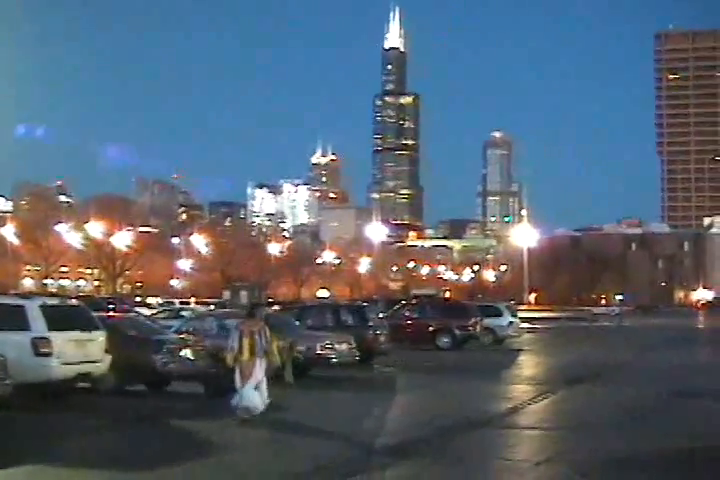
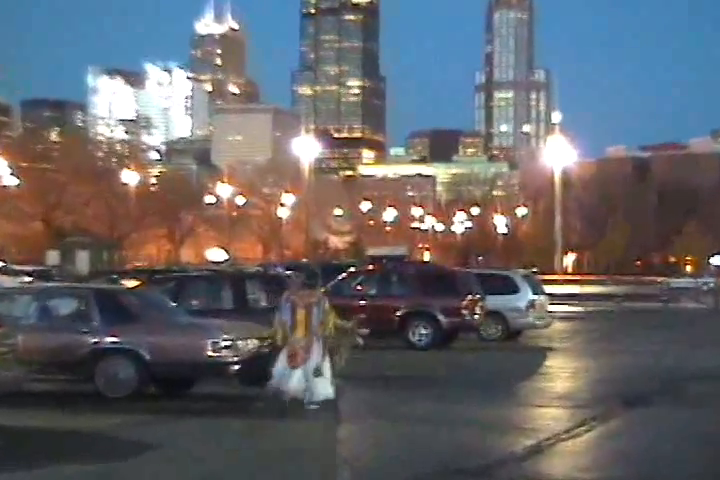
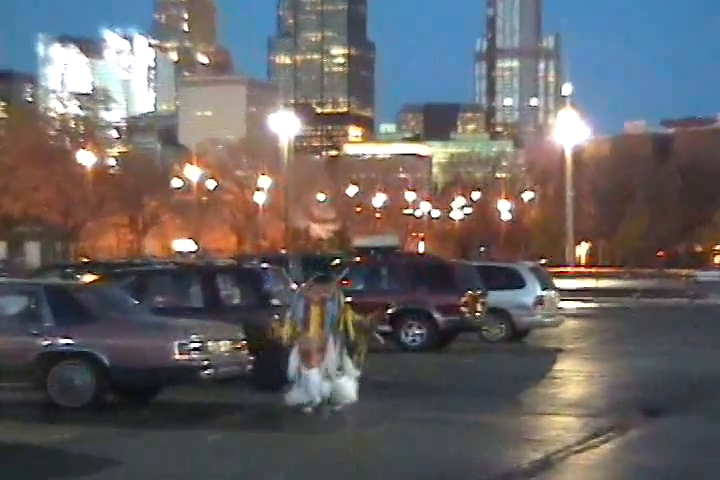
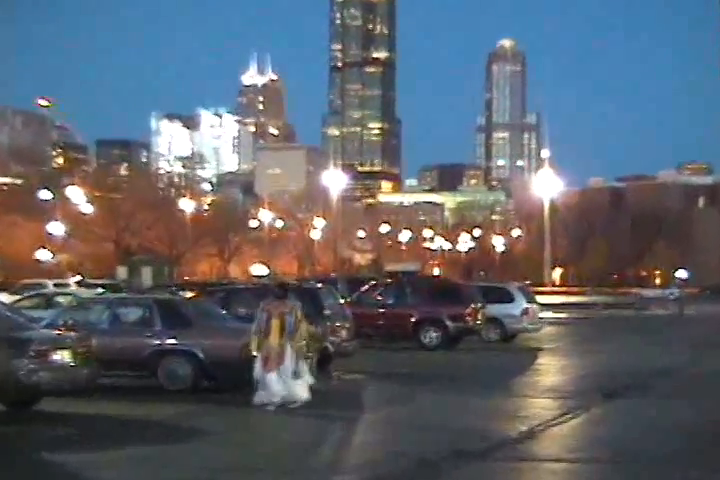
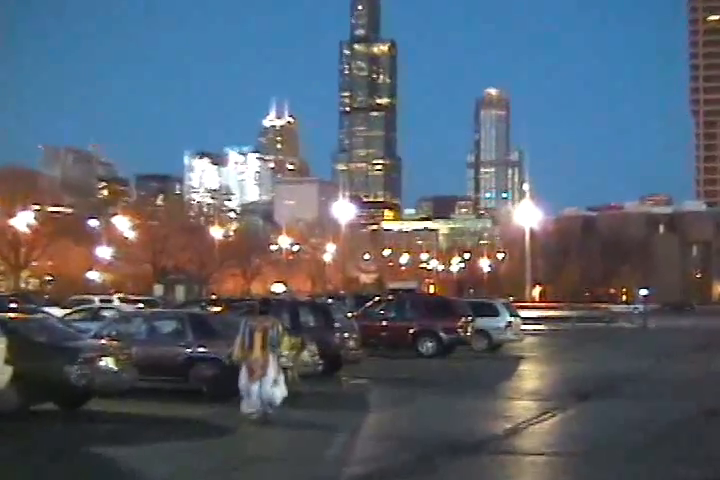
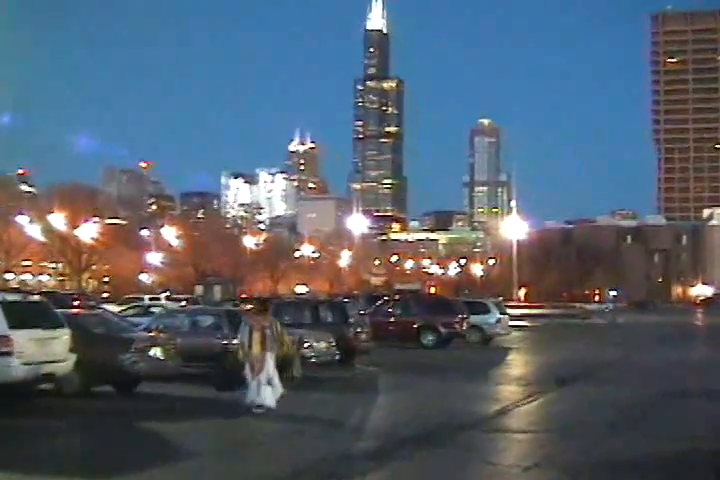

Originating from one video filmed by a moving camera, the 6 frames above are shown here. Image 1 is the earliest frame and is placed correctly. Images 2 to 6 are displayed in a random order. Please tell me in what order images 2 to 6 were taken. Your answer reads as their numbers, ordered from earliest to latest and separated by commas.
6, 5, 4, 2, 3
